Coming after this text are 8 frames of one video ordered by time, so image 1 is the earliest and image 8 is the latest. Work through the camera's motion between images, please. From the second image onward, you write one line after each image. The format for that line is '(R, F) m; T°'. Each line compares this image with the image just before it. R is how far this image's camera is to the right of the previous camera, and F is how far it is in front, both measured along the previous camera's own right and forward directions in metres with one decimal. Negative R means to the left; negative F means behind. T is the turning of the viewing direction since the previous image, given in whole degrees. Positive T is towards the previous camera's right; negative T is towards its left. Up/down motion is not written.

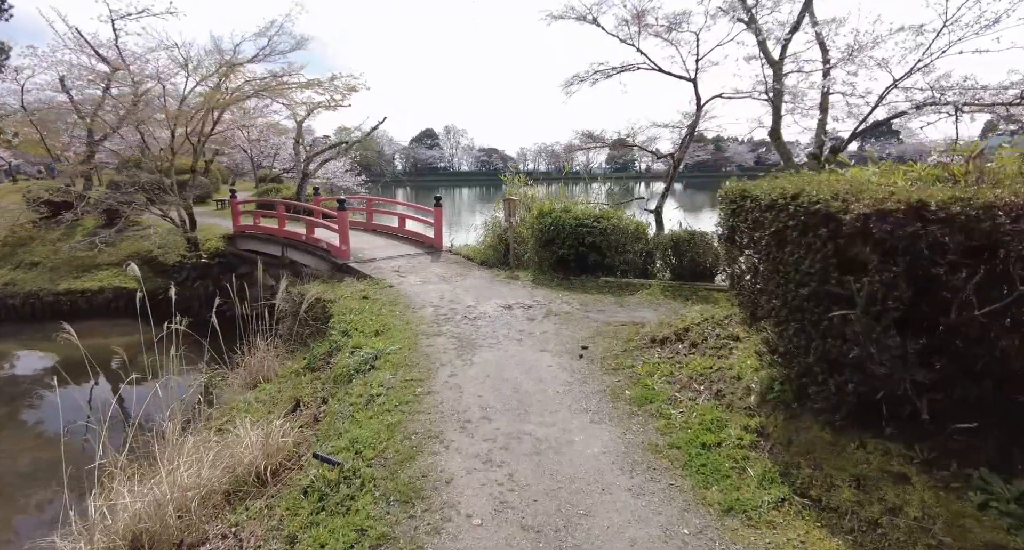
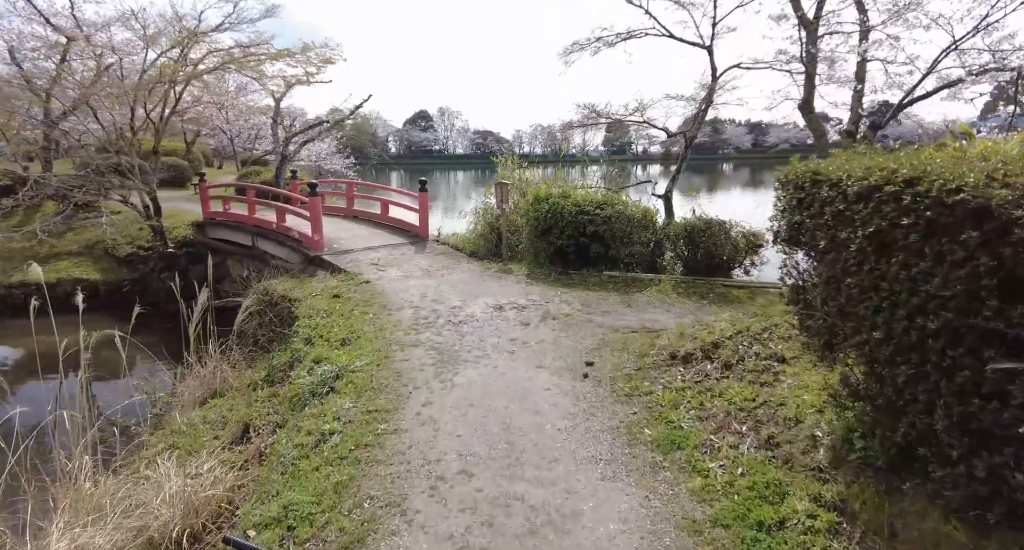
(0.0, +0.8) m; 0°
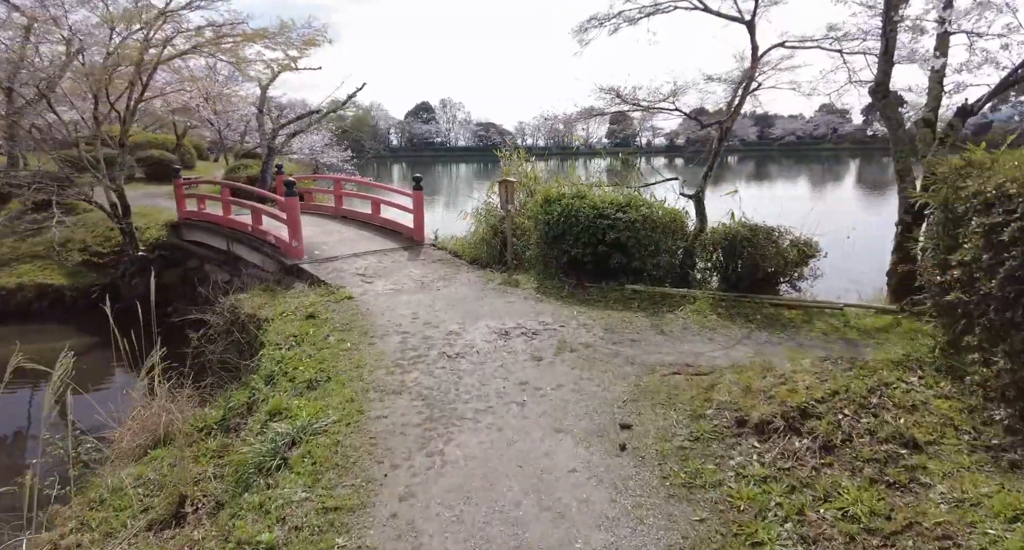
(0.0, +0.9) m; 0°
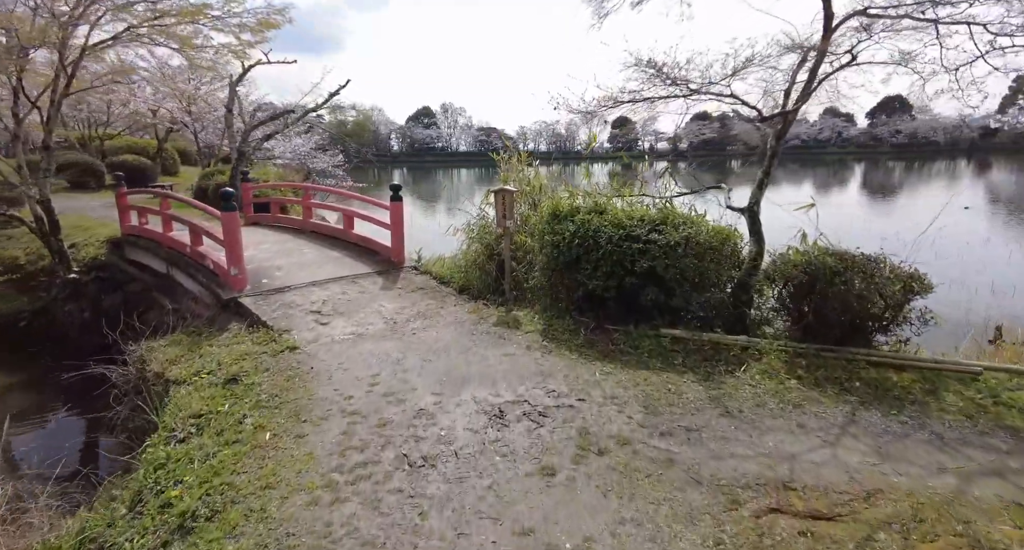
(0.0, +1.4) m; 0°
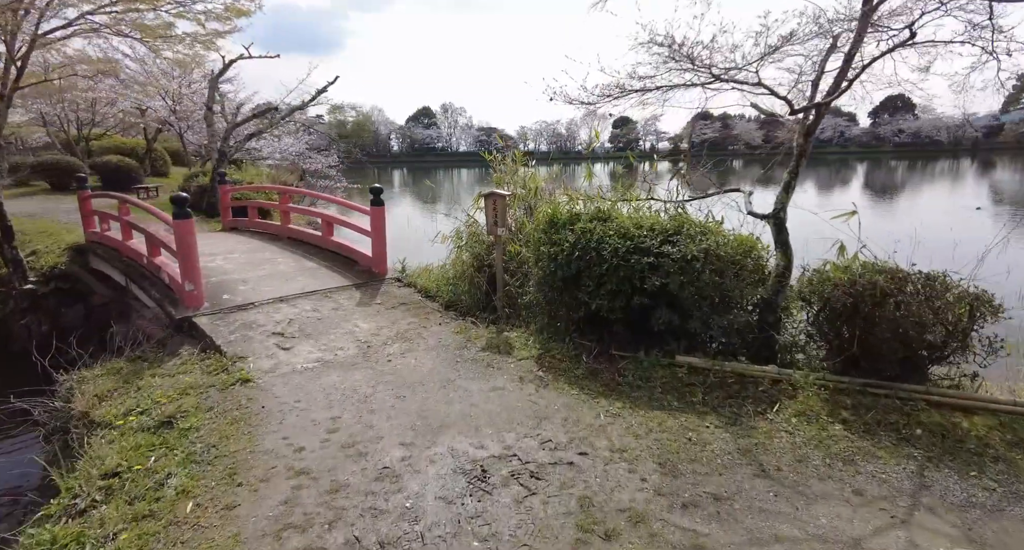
(+0.1, +0.6) m; 0°
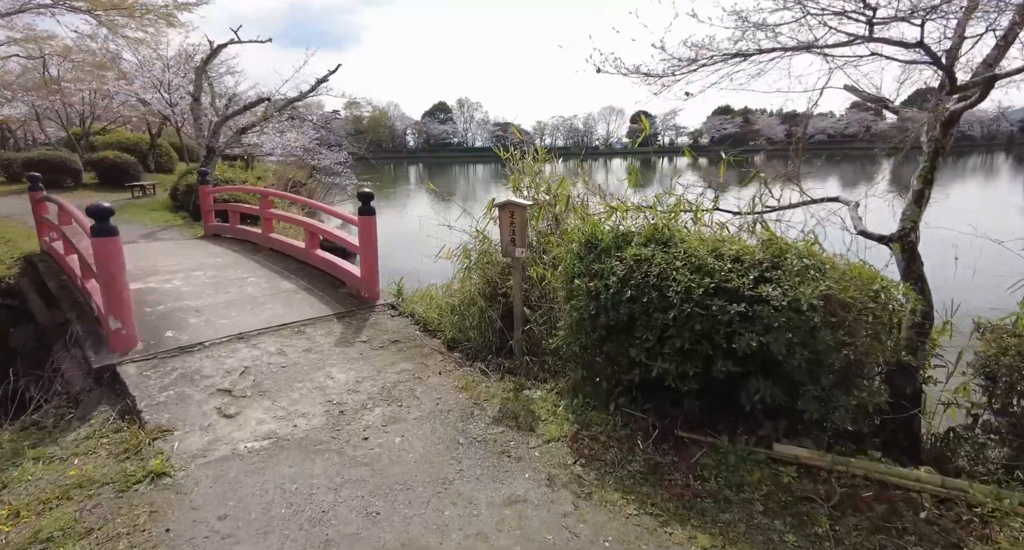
(-0.1, +1.1) m; -2°
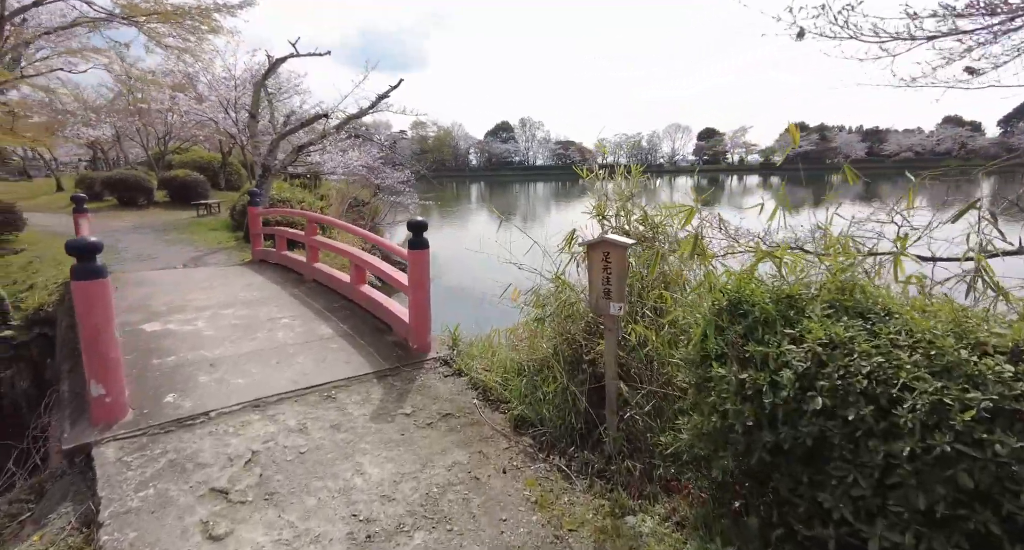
(-0.2, +0.9) m; -6°
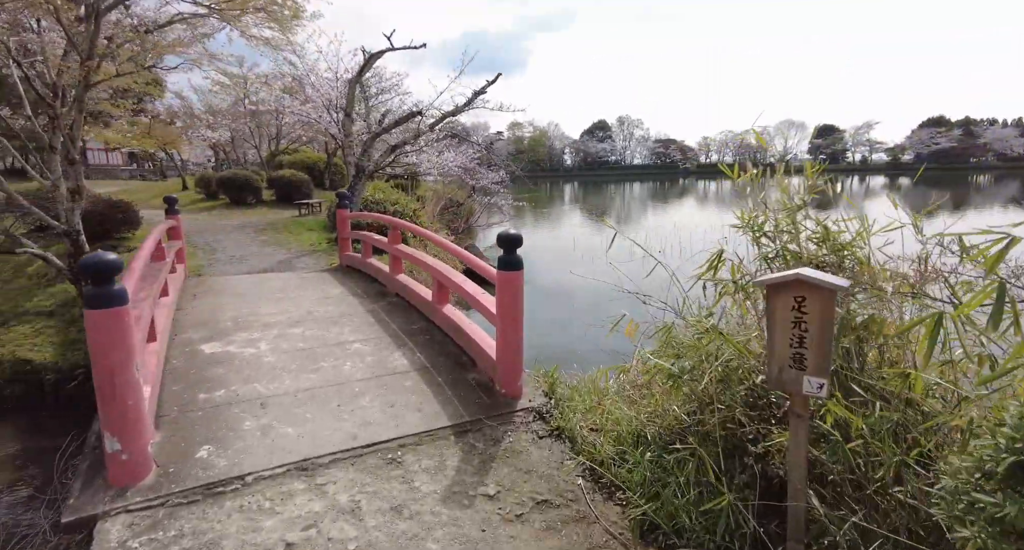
(-0.2, +0.8) m; -10°
